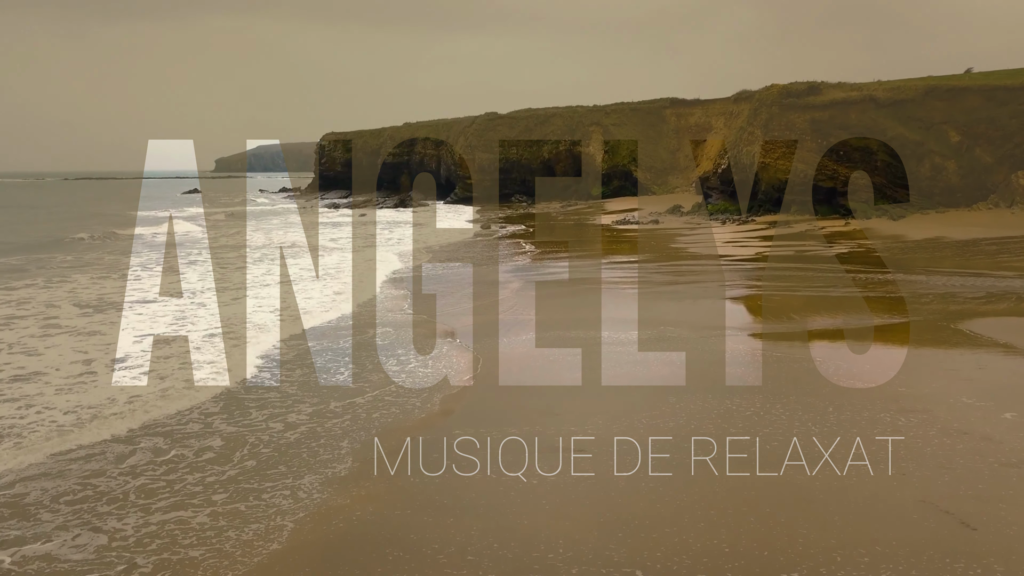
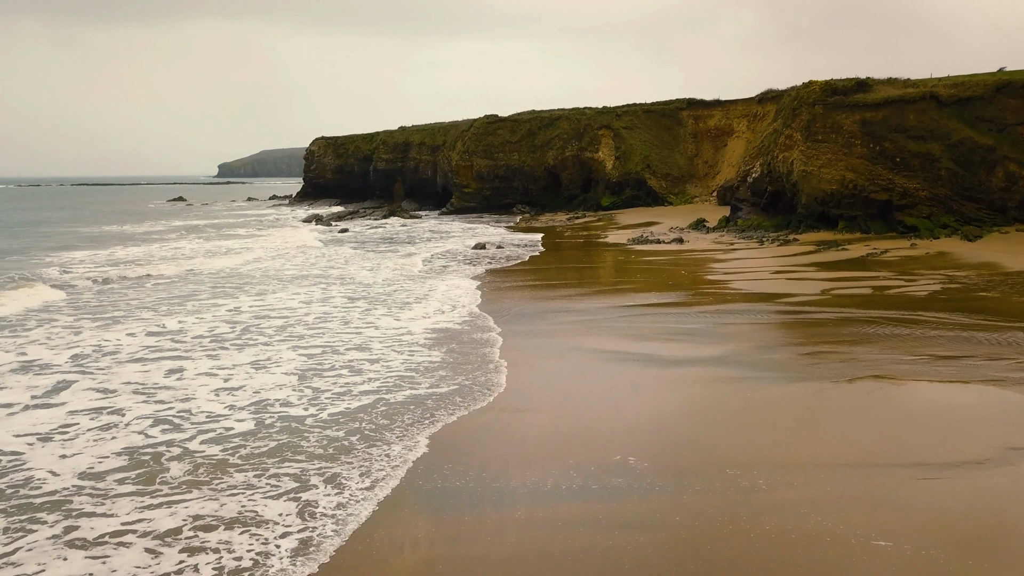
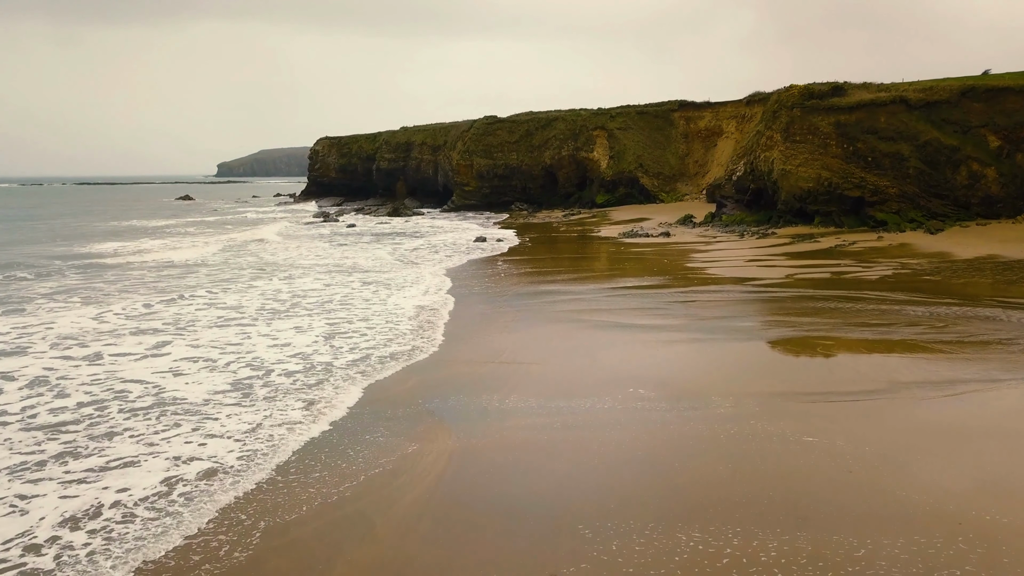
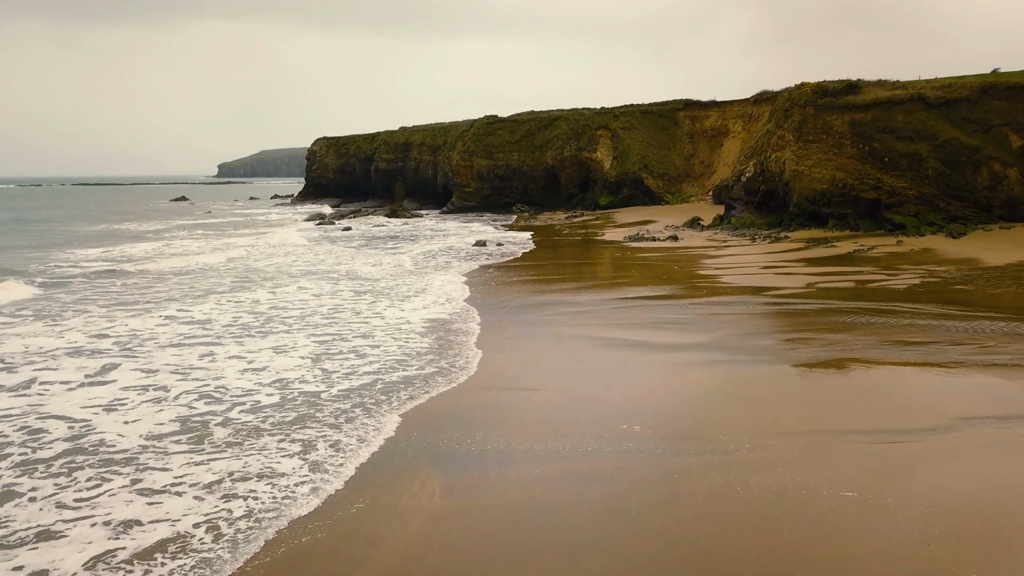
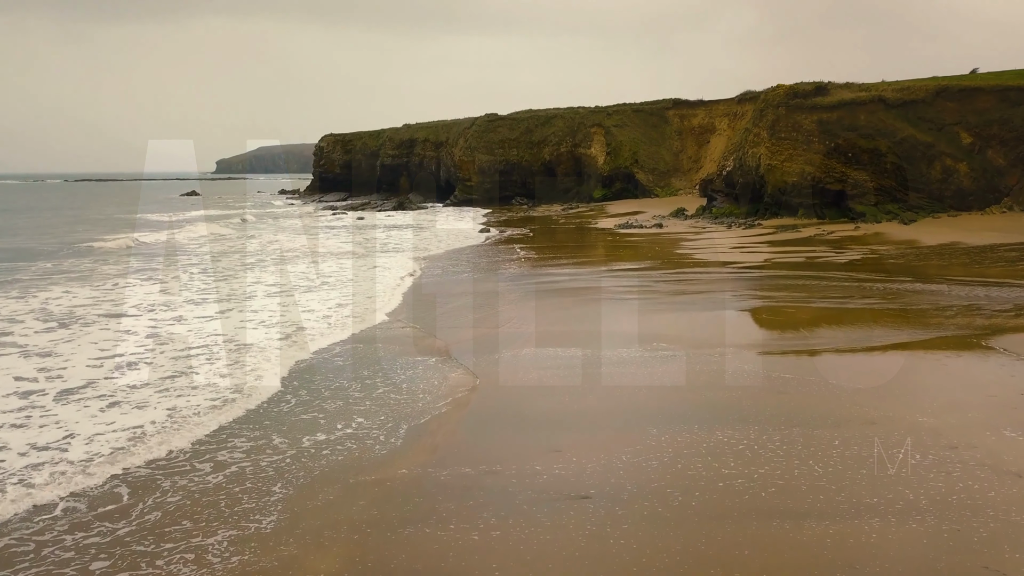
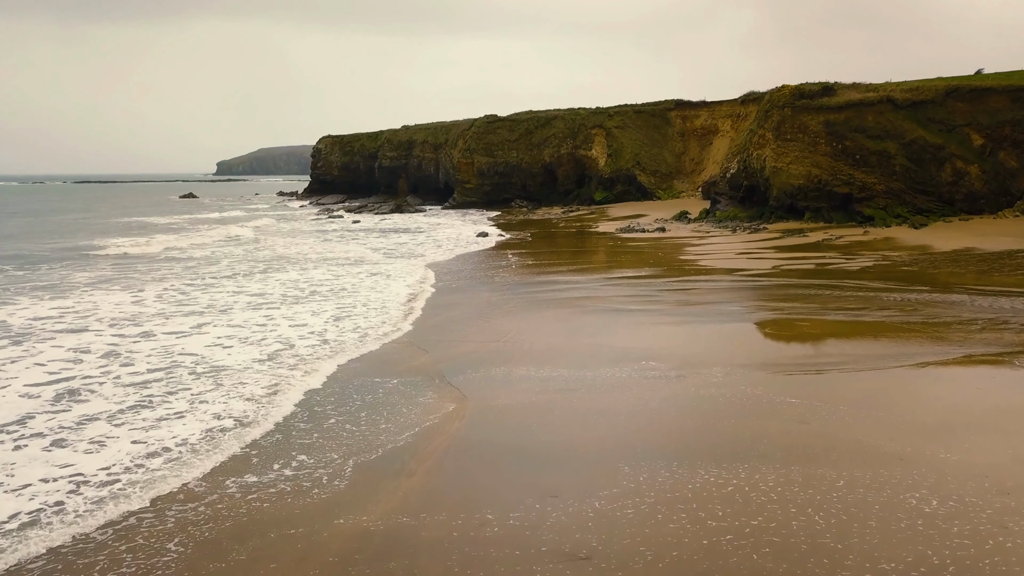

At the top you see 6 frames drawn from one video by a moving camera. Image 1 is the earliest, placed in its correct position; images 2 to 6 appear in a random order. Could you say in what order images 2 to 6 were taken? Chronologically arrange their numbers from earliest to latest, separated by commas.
5, 6, 3, 4, 2
